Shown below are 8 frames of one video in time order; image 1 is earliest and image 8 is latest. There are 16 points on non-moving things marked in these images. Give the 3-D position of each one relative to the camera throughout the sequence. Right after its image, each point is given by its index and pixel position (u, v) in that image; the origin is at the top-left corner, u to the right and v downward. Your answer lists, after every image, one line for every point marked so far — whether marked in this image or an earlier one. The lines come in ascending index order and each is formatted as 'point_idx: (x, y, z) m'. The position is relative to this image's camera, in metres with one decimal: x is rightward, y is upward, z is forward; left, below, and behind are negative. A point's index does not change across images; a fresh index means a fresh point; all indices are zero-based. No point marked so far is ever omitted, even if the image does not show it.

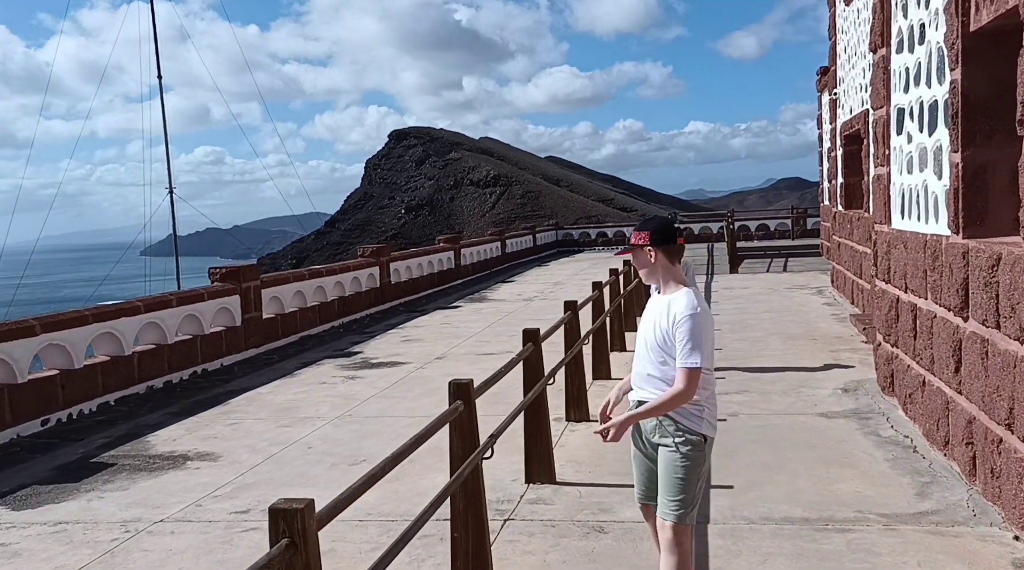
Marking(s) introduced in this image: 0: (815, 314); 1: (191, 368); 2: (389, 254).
0: (+4.2, -0.5, +11.5) m
1: (-3.7, -1.0, +9.8) m
2: (-2.4, +0.6, +16.0) m
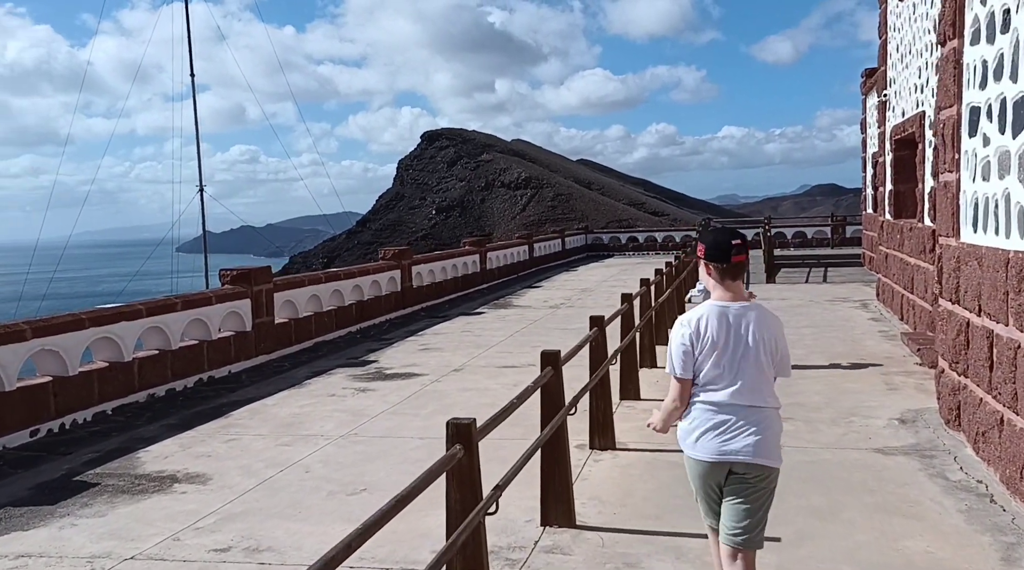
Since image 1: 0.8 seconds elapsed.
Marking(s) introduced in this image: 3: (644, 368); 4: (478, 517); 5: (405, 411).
0: (+4.5, -0.6, +10.8) m
1: (-3.5, -1.0, +9.3) m
2: (-1.9, +0.5, +15.5) m
3: (+1.4, -0.9, +9.2) m
4: (-0.1, -0.8, +2.9) m
5: (-1.0, -1.1, +7.6) m
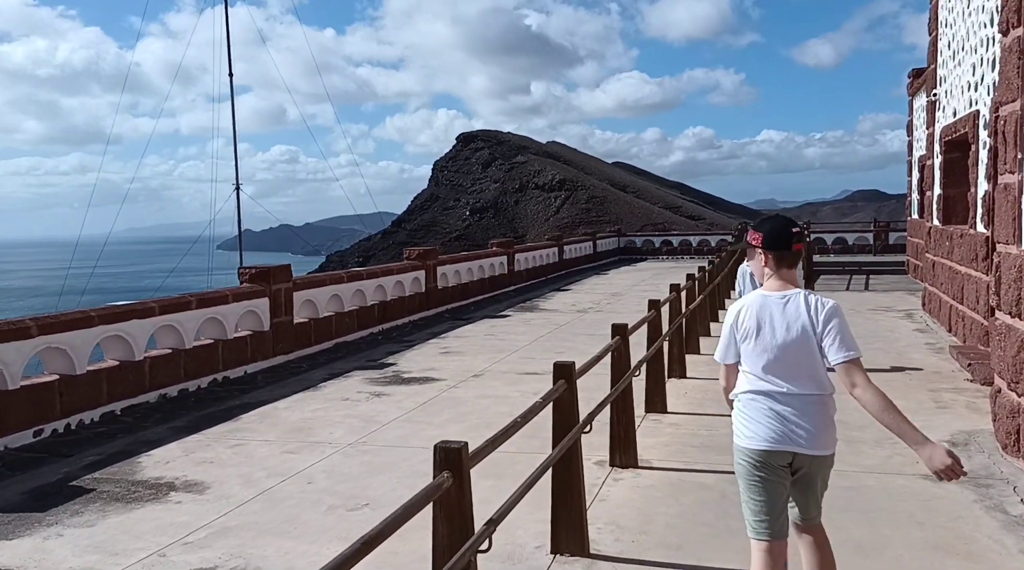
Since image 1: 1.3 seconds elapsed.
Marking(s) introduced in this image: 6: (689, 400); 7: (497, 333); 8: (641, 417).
0: (+4.8, -0.7, +10.2) m
1: (-3.2, -1.0, +9.1) m
2: (-1.4, +0.5, +15.2) m
3: (+1.7, -1.0, +8.7) m
4: (-0.1, -0.8, +2.5) m
5: (-0.8, -1.1, +7.3) m
6: (+1.6, -1.1, +7.7) m
7: (-0.2, -0.7, +12.7) m
8: (+1.1, -1.1, +7.1) m
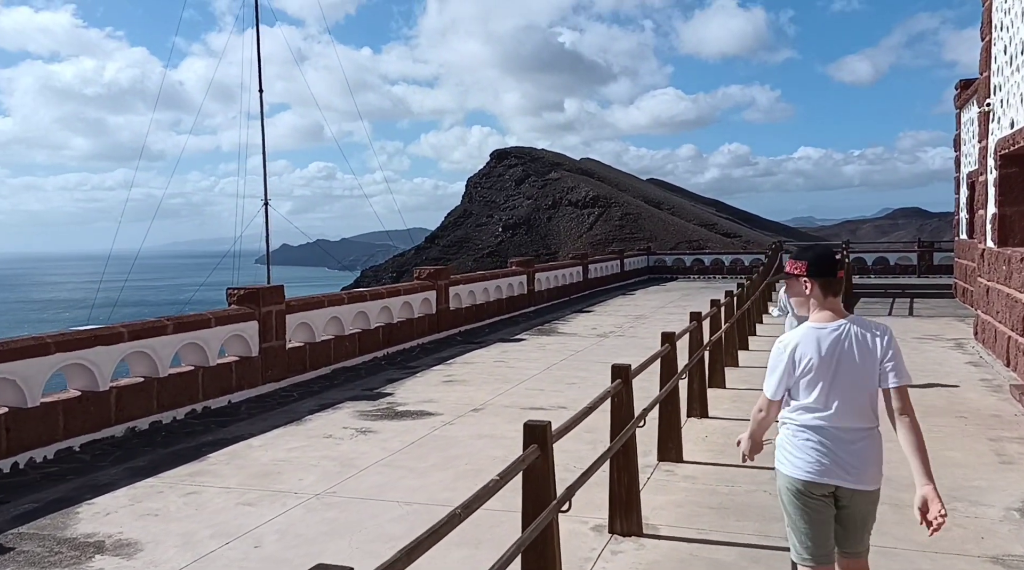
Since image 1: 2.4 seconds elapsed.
0: (+4.8, -1.0, +9.2) m
1: (-3.2, -1.2, +8.4) m
2: (-1.1, +0.1, +14.4) m
3: (+1.7, -1.2, +7.8) m
4: (-0.4, -0.9, +1.7) m
5: (-0.8, -1.3, +6.4) m
6: (+1.6, -1.3, +6.8) m
7: (-0.1, -1.1, +11.9) m
8: (+1.0, -1.3, +6.2) m
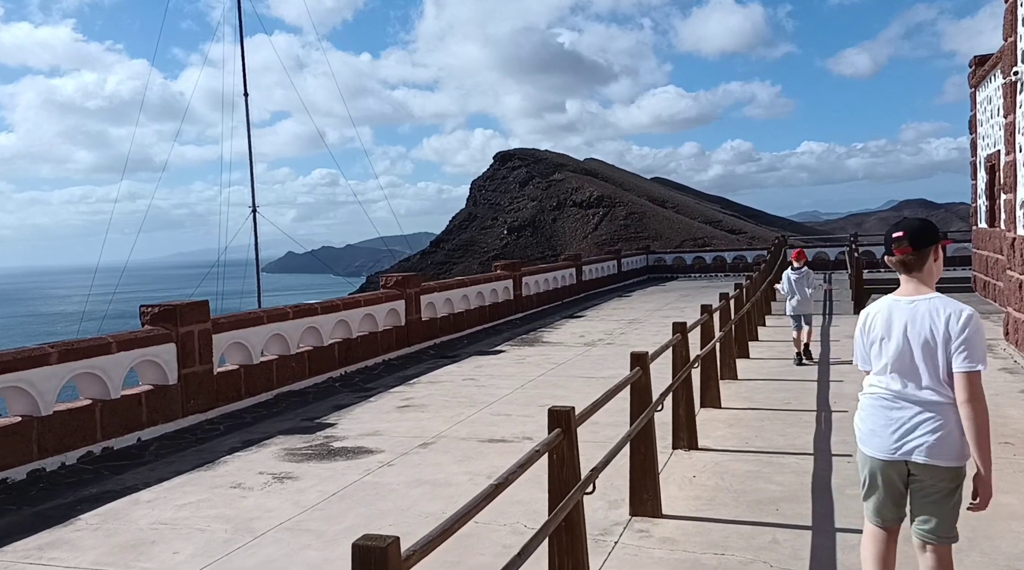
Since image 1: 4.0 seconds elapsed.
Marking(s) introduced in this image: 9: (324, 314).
0: (+4.5, -1.0, +7.8) m
1: (-3.6, -1.4, +7.1) m
2: (-1.5, 0.0, +13.1) m
3: (+1.3, -1.3, +6.5) m
4: (-0.8, -1.0, +0.4) m
5: (-1.2, -1.4, +5.1) m
6: (+1.2, -1.3, +5.5) m
7: (-0.4, -1.2, +10.6) m
8: (+0.6, -1.4, +4.9) m
9: (-2.3, -0.4, +10.5) m
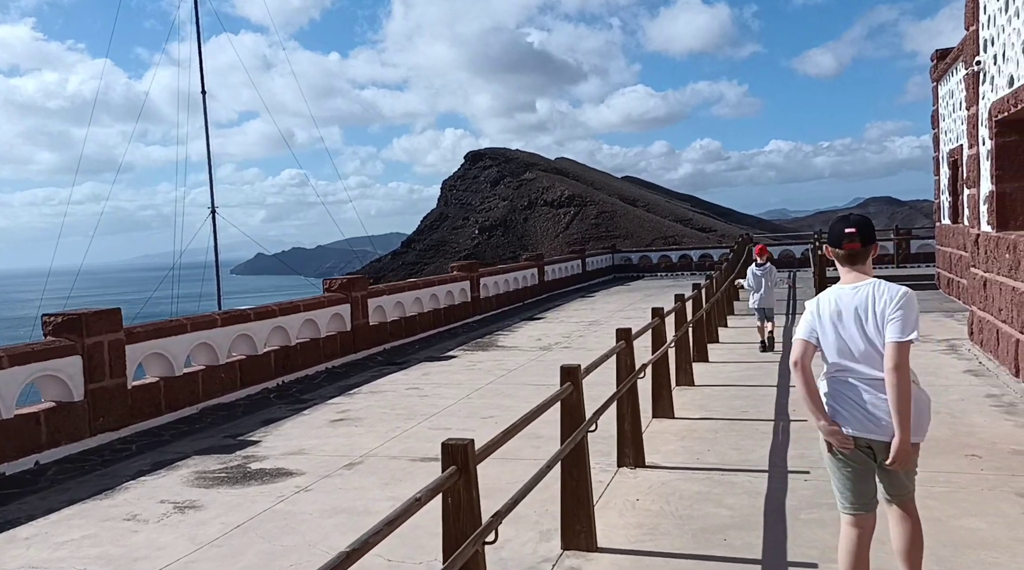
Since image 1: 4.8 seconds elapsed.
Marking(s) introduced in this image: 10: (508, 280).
0: (+3.9, -1.0, +7.4) m
1: (-4.1, -1.4, +6.4) m
2: (-2.2, 0.0, +12.5) m
3: (+0.8, -1.3, +6.0) m
4: (-1.1, -1.0, -0.2) m
5: (-1.6, -1.5, +4.5) m
6: (+0.7, -1.4, +5.0) m
7: (-1.0, -1.2, +10.0) m
8: (+0.2, -1.4, +4.3) m
9: (-3.0, -0.4, +9.9) m
10: (-0.1, +0.1, +19.4) m
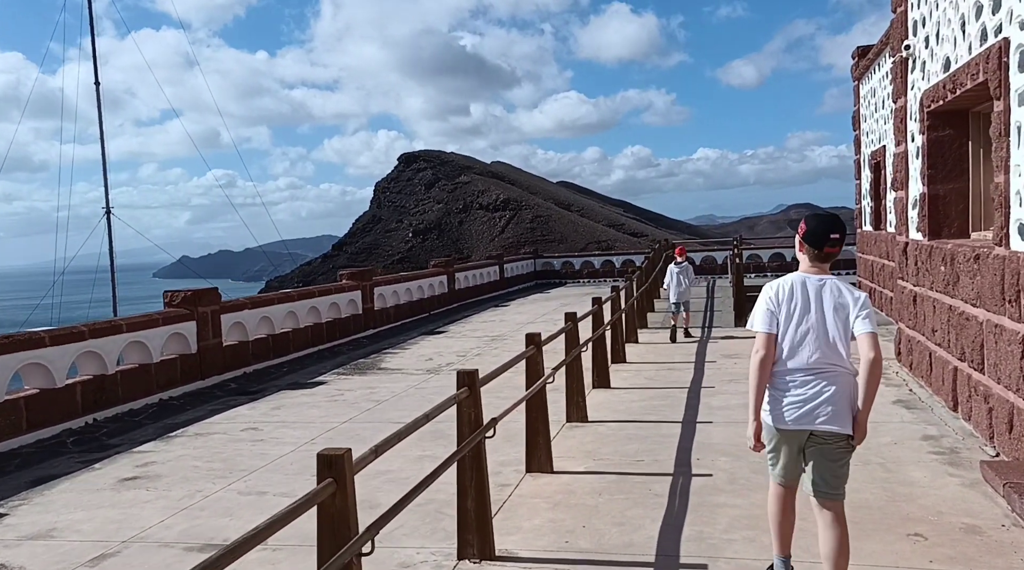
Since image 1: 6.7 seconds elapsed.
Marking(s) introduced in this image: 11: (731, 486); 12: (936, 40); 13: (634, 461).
0: (+2.7, -1.2, +6.1) m
1: (-5.1, -1.6, +4.4) m
2: (-3.7, -0.2, +10.7) m
3: (-0.2, -1.4, +4.4) m
4: (-1.6, -1.2, -1.9) m
5: (-2.6, -1.6, +2.8) m
6: (-0.2, -1.5, +3.4) m
7: (-2.4, -1.4, +8.3) m
8: (-0.7, -1.5, +2.7) m
9: (-4.3, -0.6, +8.0) m
10: (-2.2, -0.1, +17.8) m
11: (+1.4, -1.3, +5.4) m
12: (+3.6, +2.1, +7.2) m
13: (+0.9, -1.3, +6.3) m
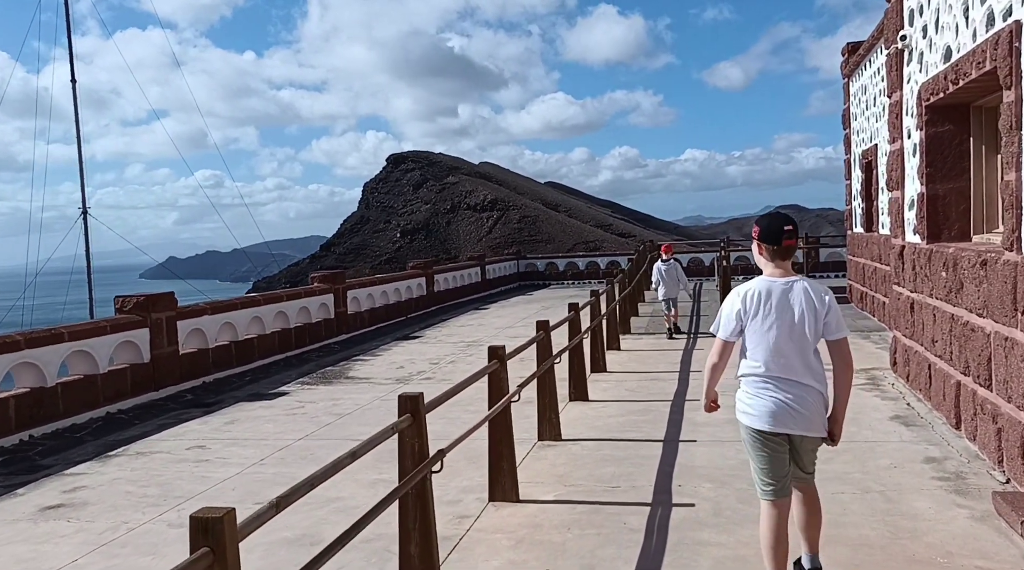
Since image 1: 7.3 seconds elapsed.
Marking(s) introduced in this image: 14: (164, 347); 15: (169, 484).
0: (+2.5, -1.2, +5.6) m
1: (-5.4, -1.6, +3.8) m
2: (-4.1, -0.3, +10.1) m
3: (-0.5, -1.5, +3.8) m
4: (-1.7, -1.2, -2.5) m
5: (-2.8, -1.7, +2.1) m
6: (-0.4, -1.5, +2.8) m
7: (-2.7, -1.4, +7.7) m
8: (-0.9, -1.6, +2.1) m
9: (-4.6, -0.6, +7.3) m
10: (-2.6, -0.1, +17.2) m
11: (+1.2, -1.4, +4.9) m
12: (+3.4, +2.0, +6.7) m
13: (+0.7, -1.4, +5.7) m
14: (-4.1, -0.7, +9.9) m
15: (-2.5, -1.5, +6.3) m
